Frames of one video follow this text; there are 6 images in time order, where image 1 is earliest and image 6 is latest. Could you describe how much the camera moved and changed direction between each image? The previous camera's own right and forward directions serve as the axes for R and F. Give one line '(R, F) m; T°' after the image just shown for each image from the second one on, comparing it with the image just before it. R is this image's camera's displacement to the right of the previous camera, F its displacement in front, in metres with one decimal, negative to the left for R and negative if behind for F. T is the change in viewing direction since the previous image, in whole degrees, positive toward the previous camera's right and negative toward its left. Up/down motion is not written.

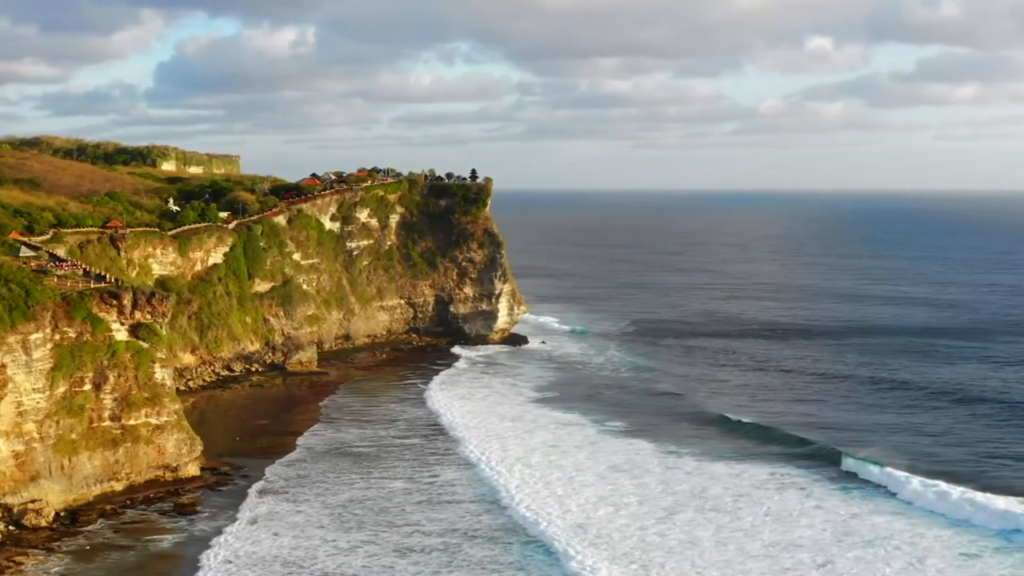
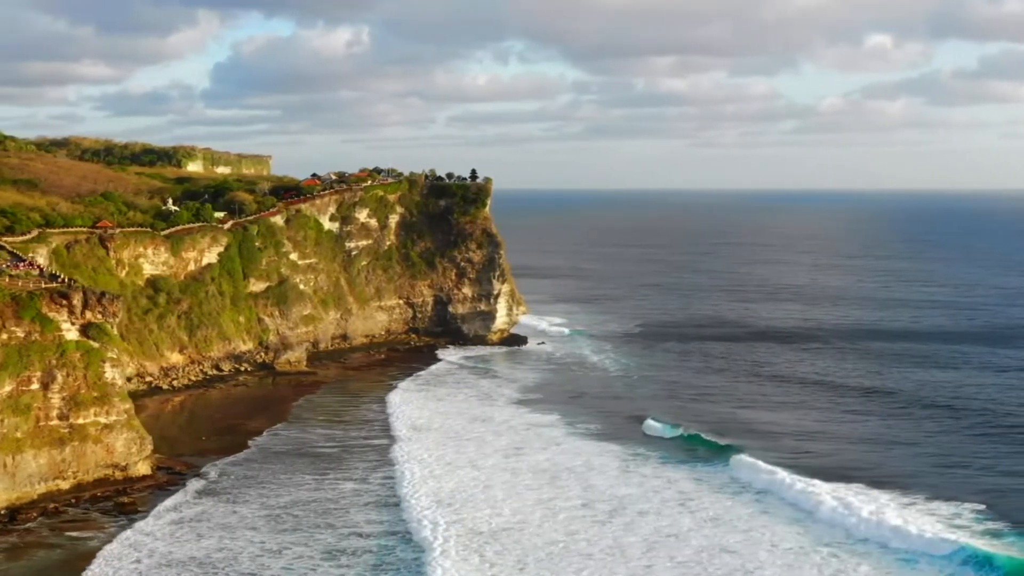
(+2.3, +0.2) m; -2°
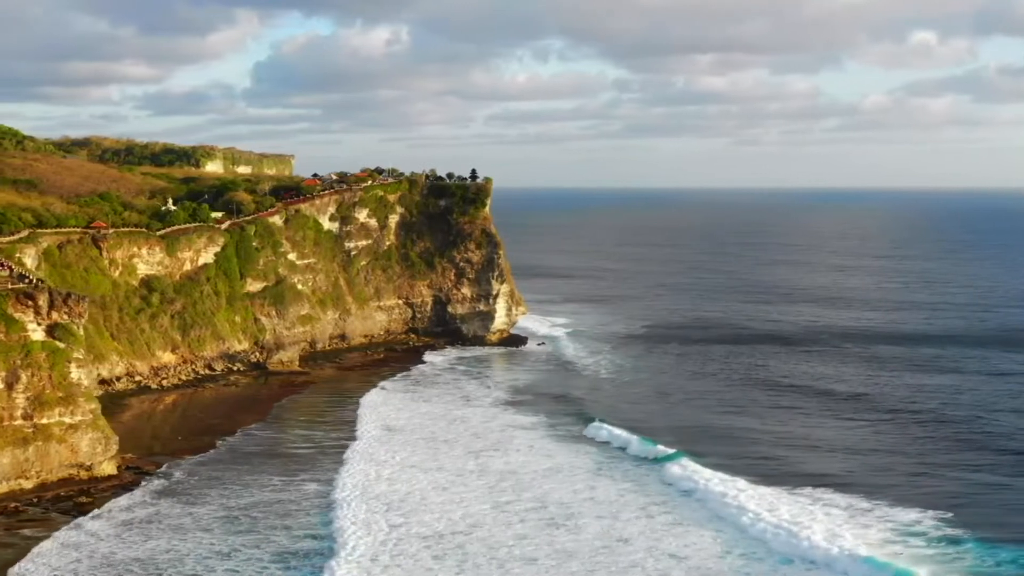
(+1.7, +0.1) m; -1°
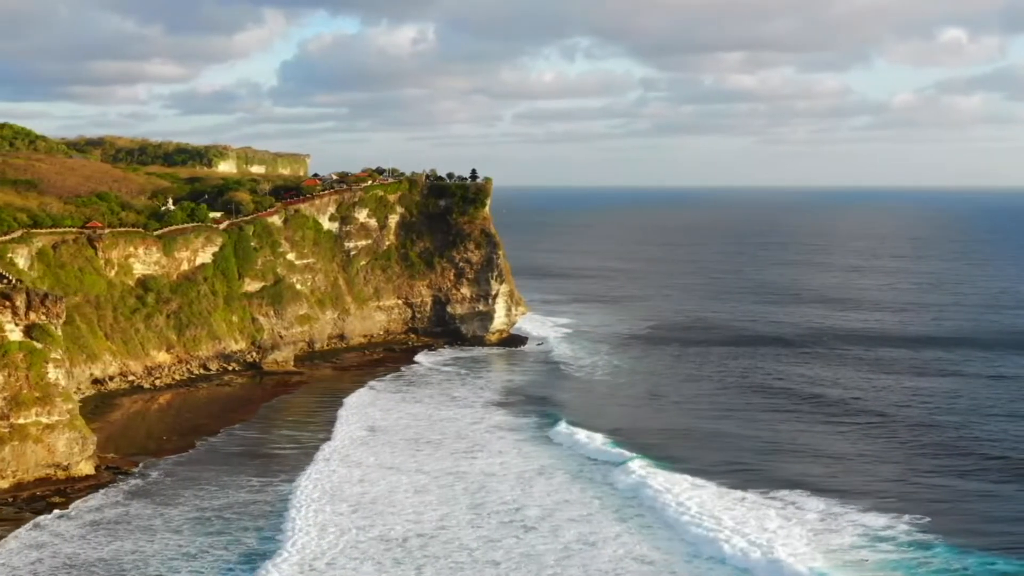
(+1.1, +0.1) m; -1°
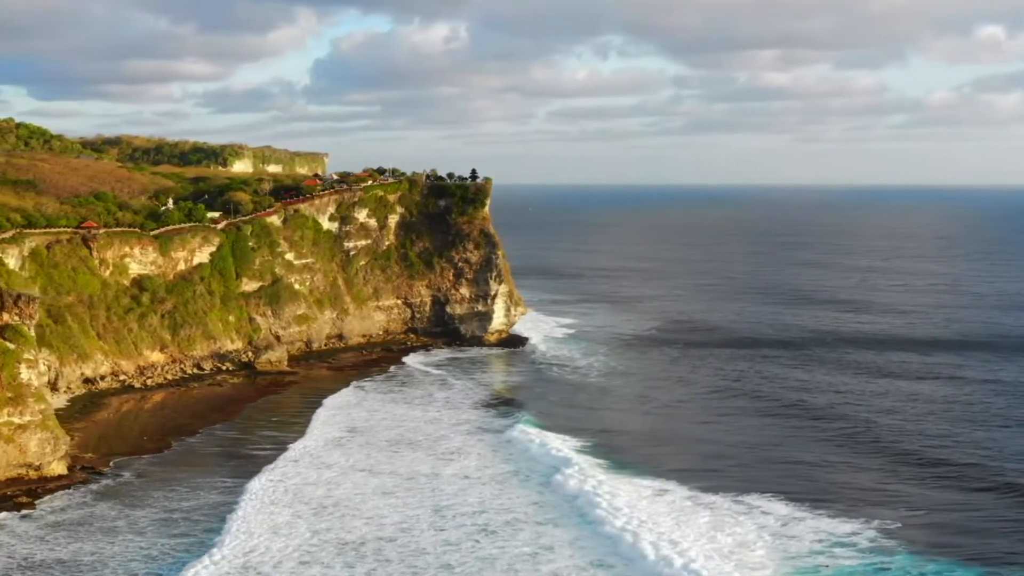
(+1.4, +0.1) m; -1°
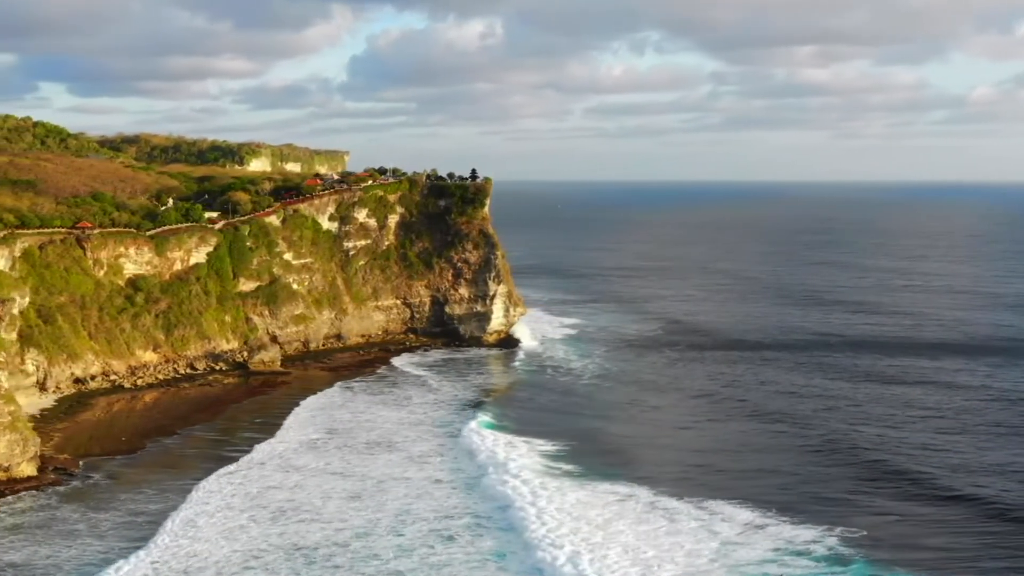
(+1.5, +0.2) m; -1°
